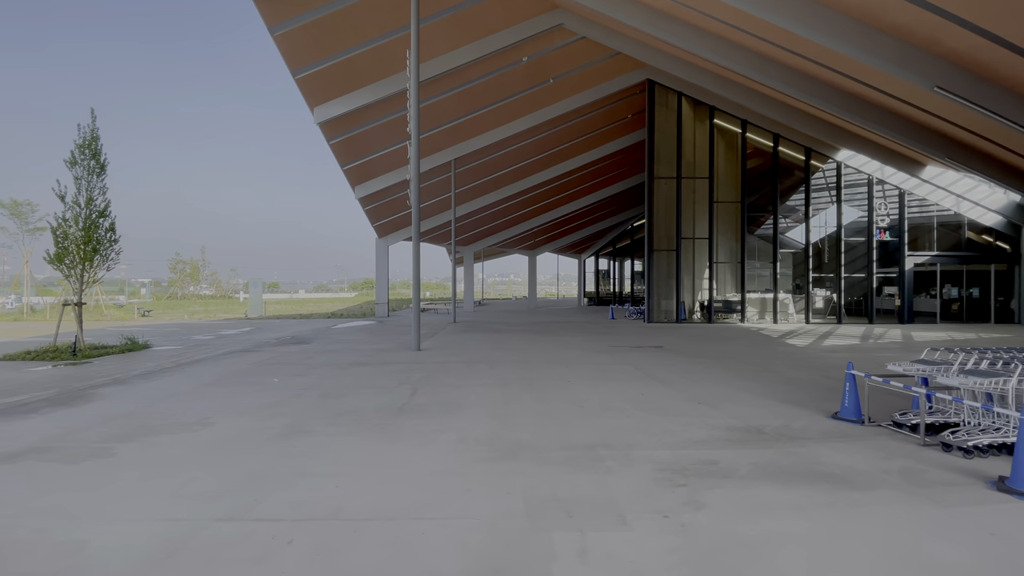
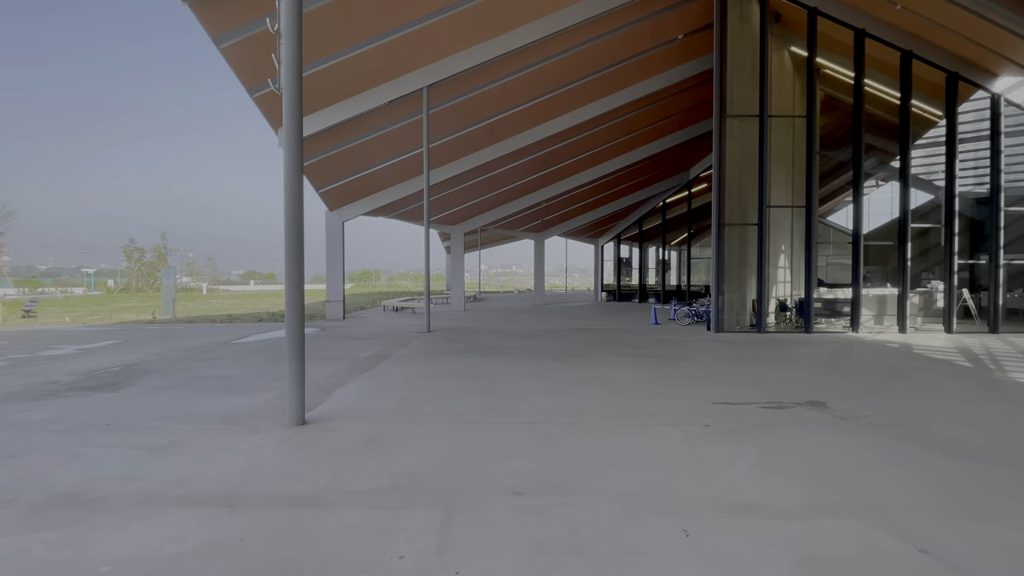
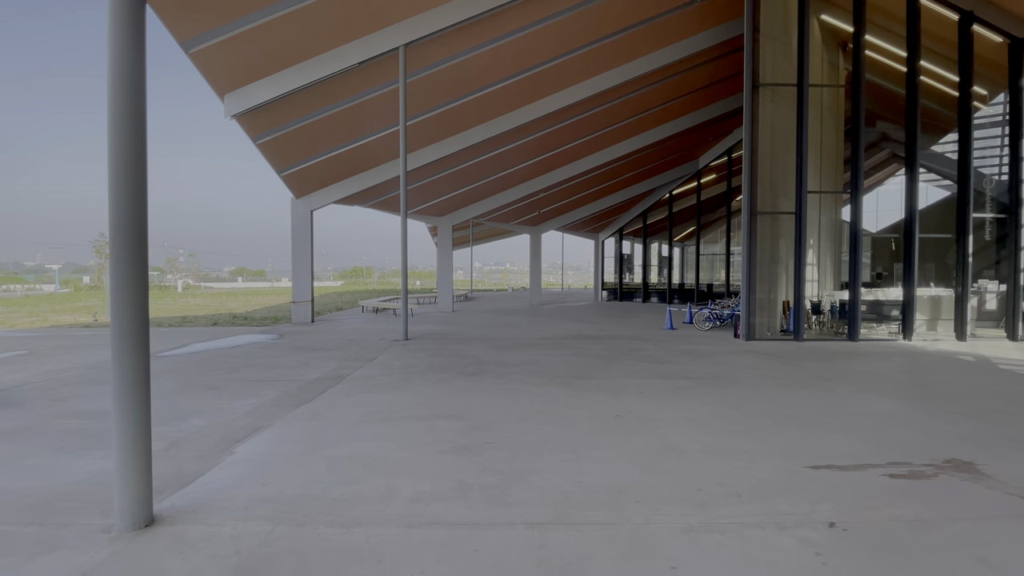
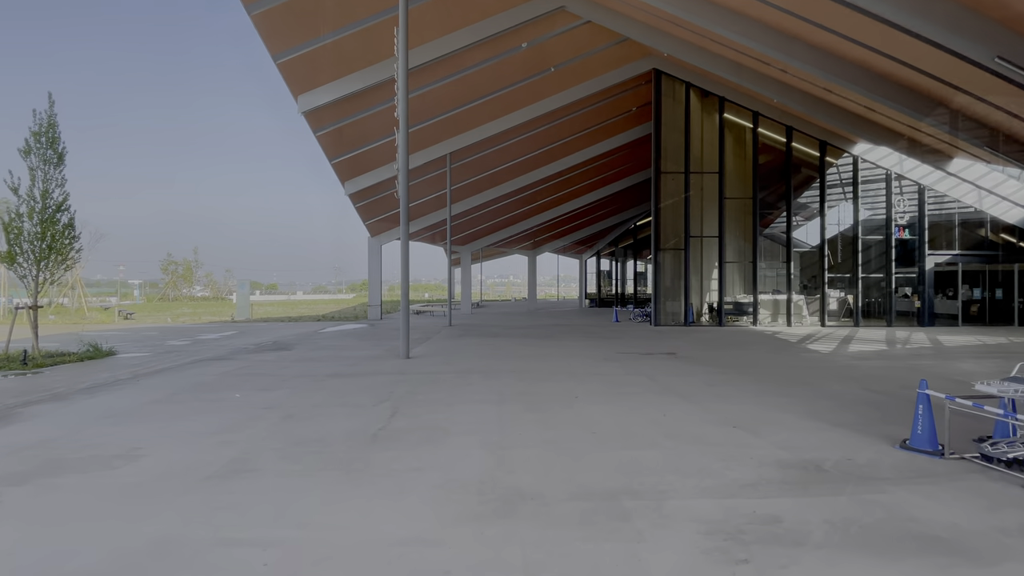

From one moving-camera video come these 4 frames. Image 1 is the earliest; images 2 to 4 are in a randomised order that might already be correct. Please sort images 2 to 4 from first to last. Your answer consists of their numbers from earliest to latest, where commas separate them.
4, 2, 3
